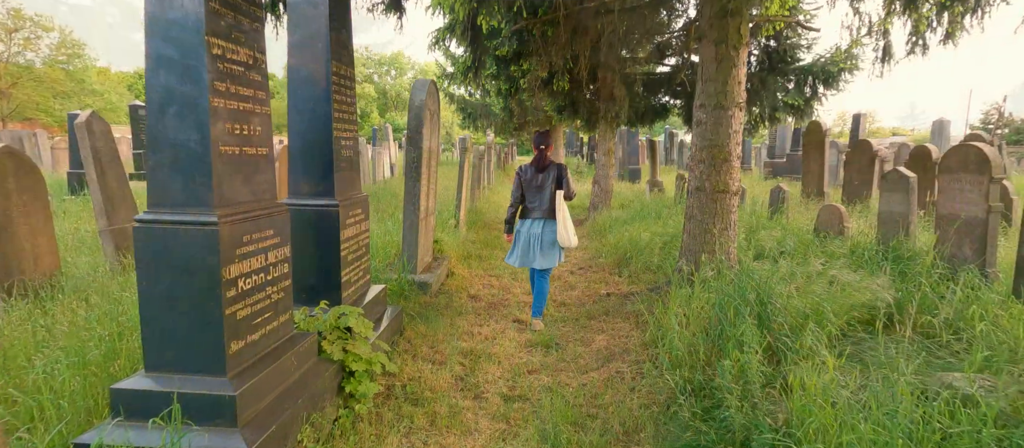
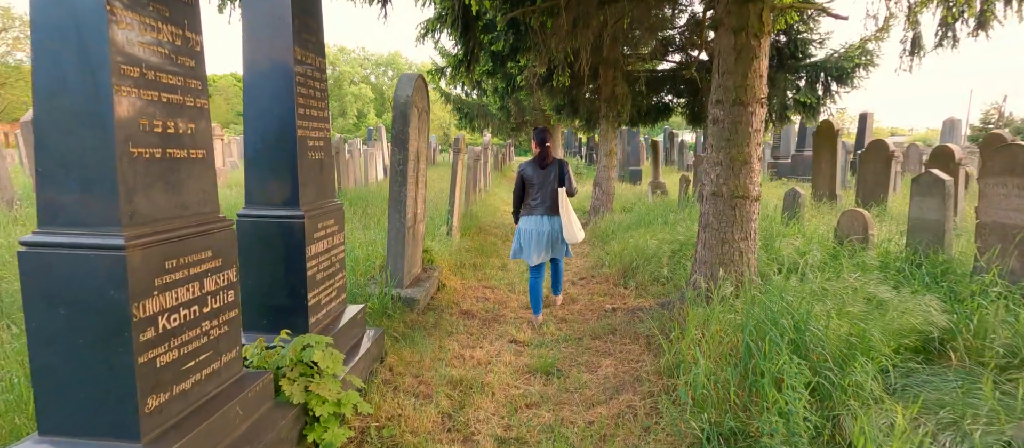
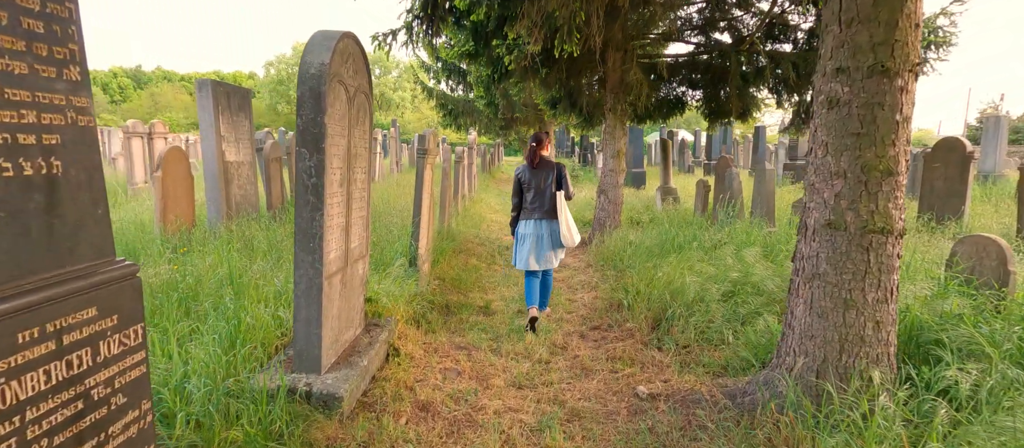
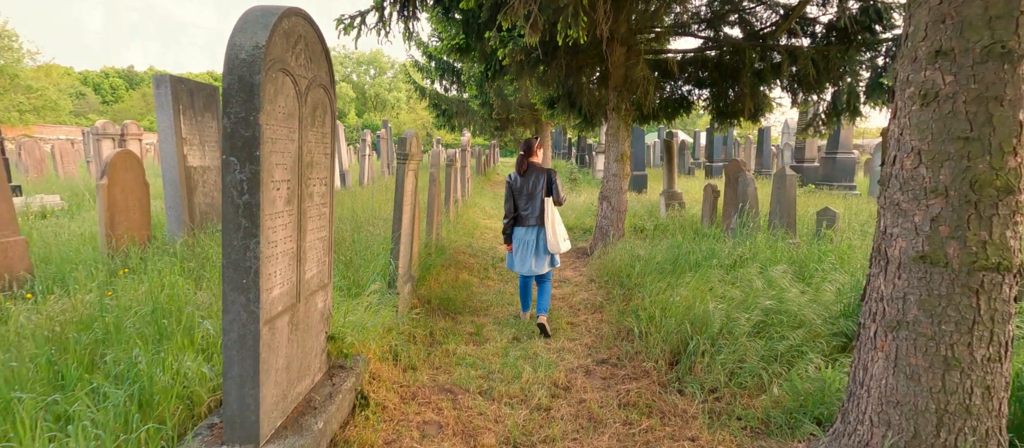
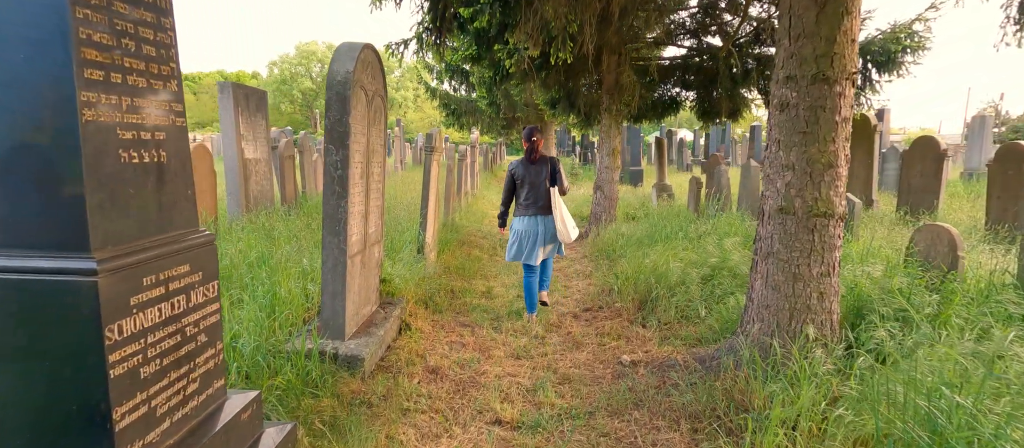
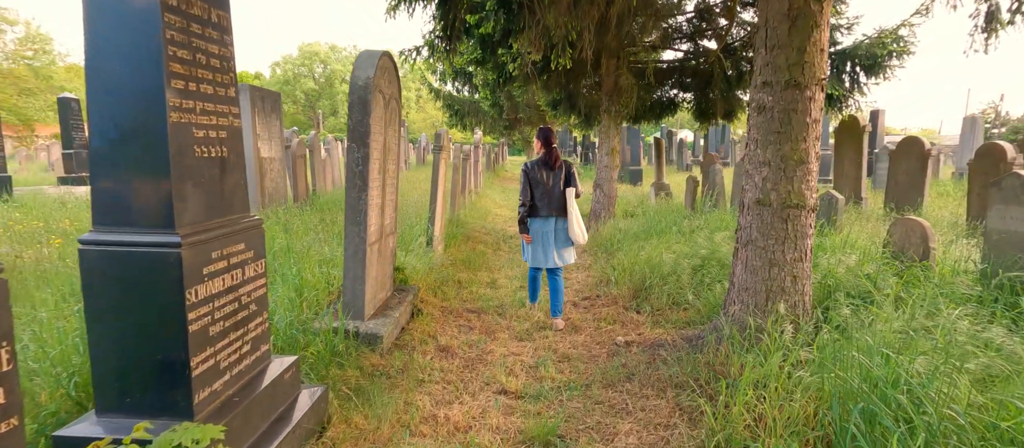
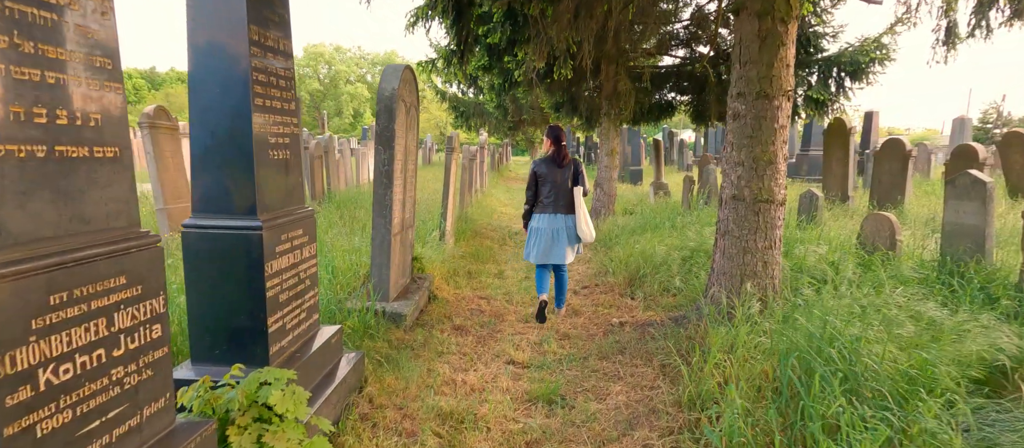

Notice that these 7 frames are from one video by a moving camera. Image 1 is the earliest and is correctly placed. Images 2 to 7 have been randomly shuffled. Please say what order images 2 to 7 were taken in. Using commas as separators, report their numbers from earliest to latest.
2, 7, 6, 5, 3, 4
